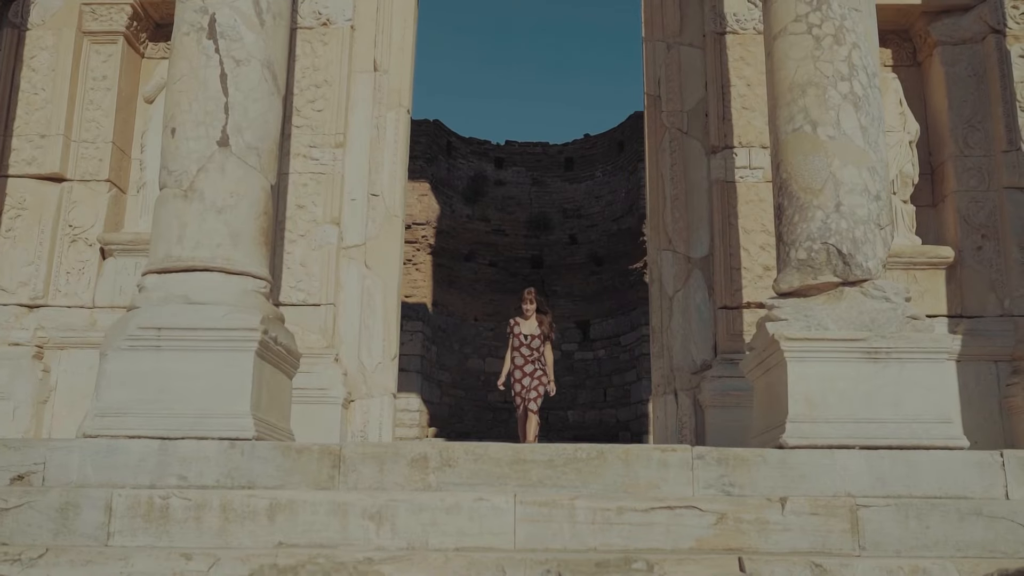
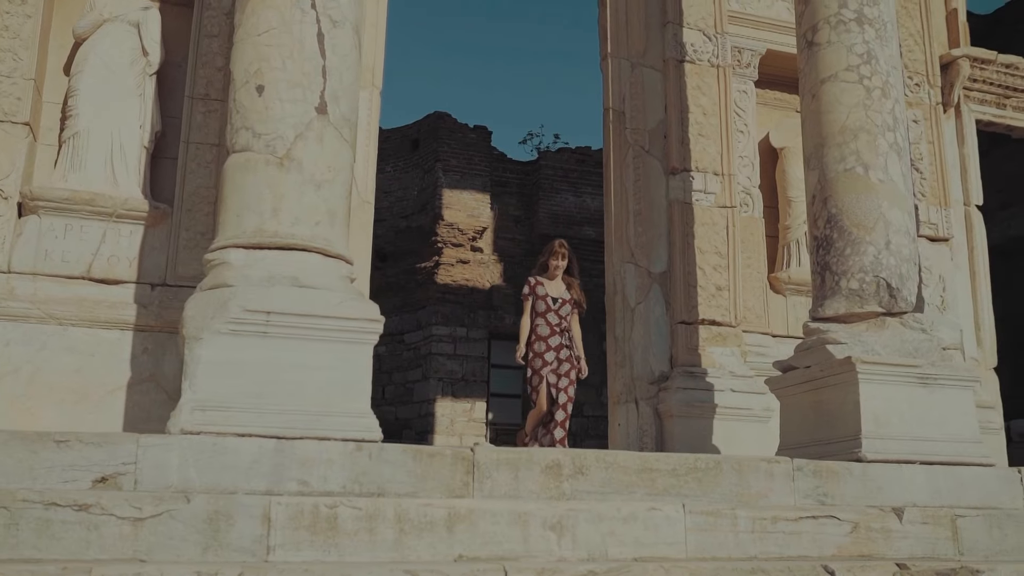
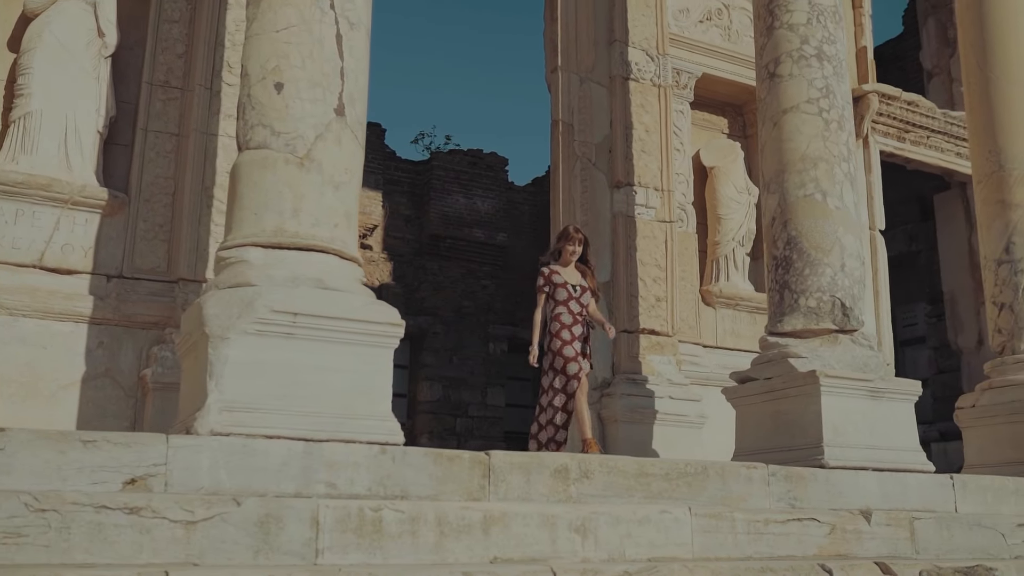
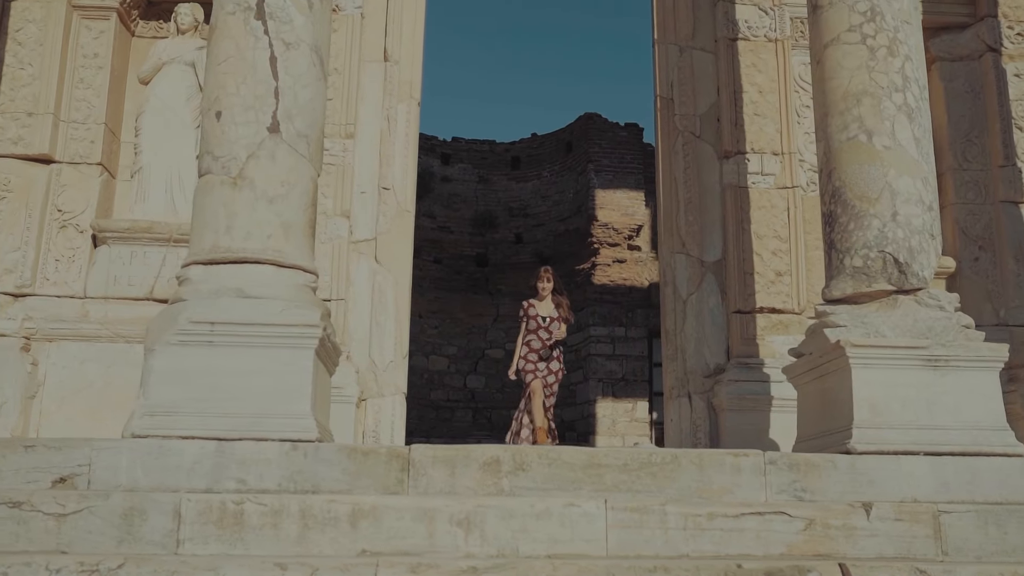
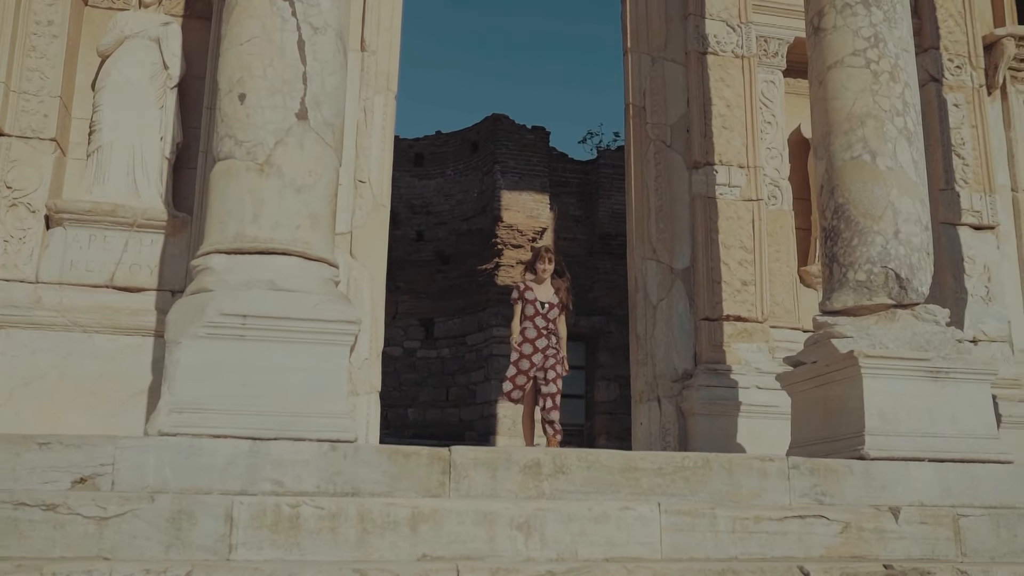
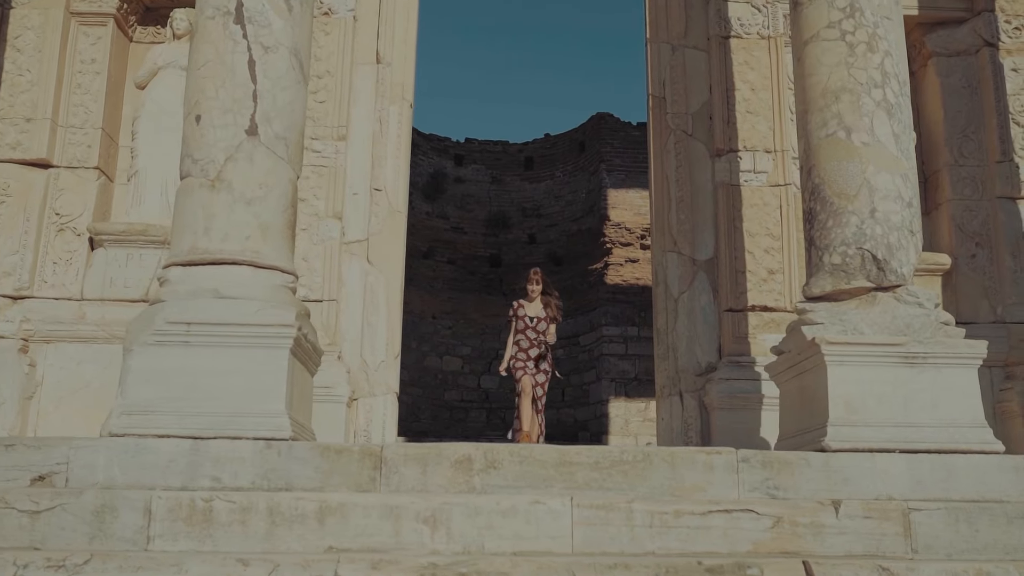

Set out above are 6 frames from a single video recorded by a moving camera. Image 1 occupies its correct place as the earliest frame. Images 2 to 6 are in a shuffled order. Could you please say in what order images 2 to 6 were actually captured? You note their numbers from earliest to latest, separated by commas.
6, 4, 5, 2, 3
